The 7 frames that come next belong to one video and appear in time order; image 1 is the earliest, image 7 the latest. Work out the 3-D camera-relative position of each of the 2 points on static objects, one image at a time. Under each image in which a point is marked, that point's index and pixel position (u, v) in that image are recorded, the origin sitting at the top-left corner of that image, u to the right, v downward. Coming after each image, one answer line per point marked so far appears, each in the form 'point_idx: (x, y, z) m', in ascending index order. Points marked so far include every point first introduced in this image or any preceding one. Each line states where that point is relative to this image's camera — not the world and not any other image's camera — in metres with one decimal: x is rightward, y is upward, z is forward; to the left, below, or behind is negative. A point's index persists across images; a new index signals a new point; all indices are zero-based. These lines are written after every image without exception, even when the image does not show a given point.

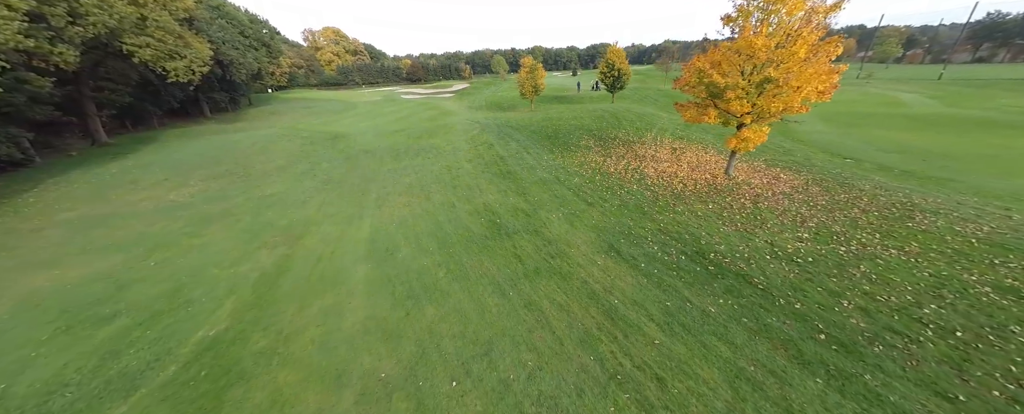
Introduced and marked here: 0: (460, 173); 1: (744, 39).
0: (-2.9, +1.8, +16.0) m
1: (+7.7, +5.6, +9.9) m
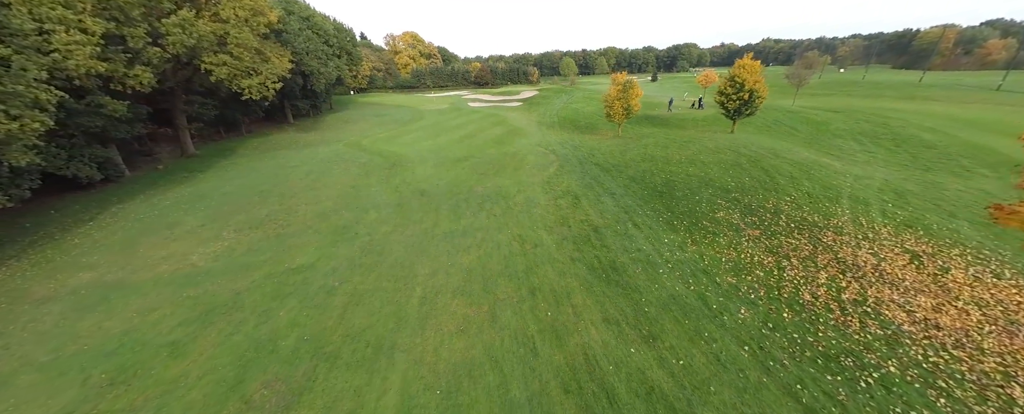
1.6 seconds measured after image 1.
0: (+1.0, -1.9, +11.1) m
1: (+10.6, +1.0, +3.2) m
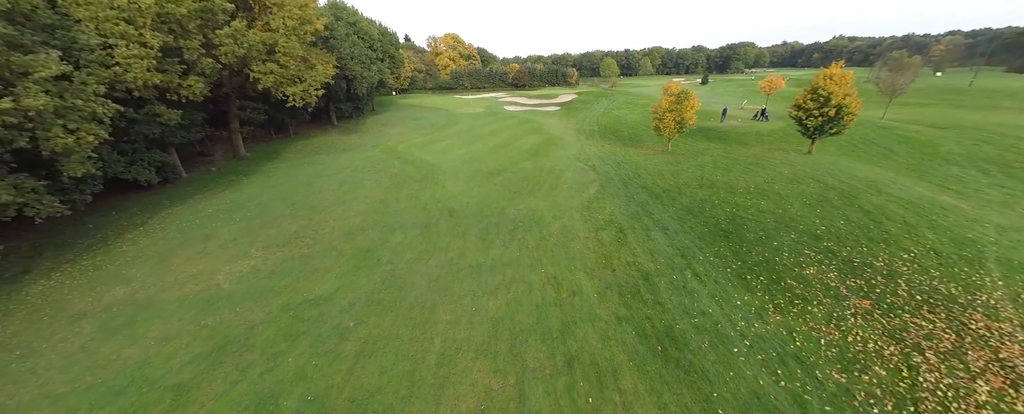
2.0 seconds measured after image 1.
0: (+2.1, -3.4, +9.4) m
1: (+11.0, -0.9, +0.5) m
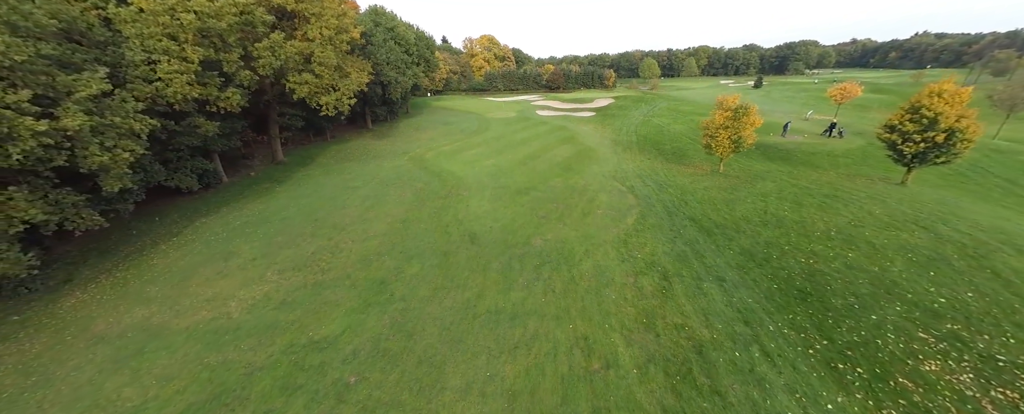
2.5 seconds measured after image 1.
0: (+2.6, -4.9, +7.7) m
1: (+10.7, -2.8, -2.0) m
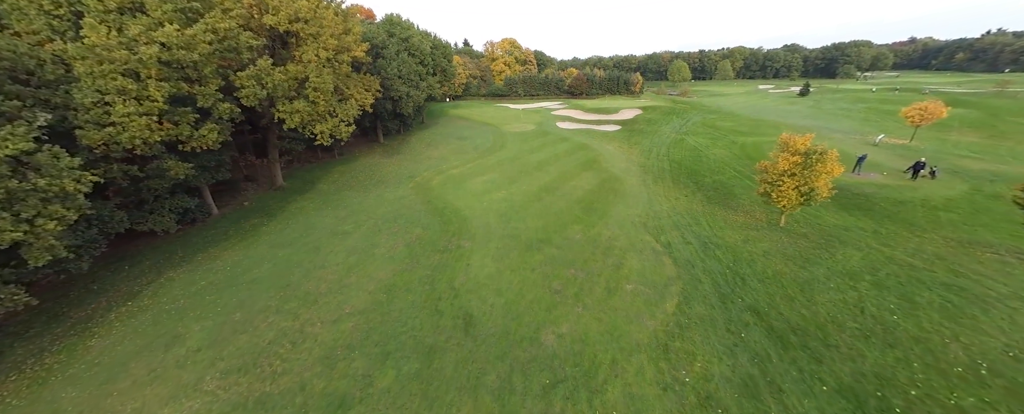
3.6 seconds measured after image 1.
0: (+2.2, -8.3, +4.4) m
1: (+9.7, -6.5, -5.8) m
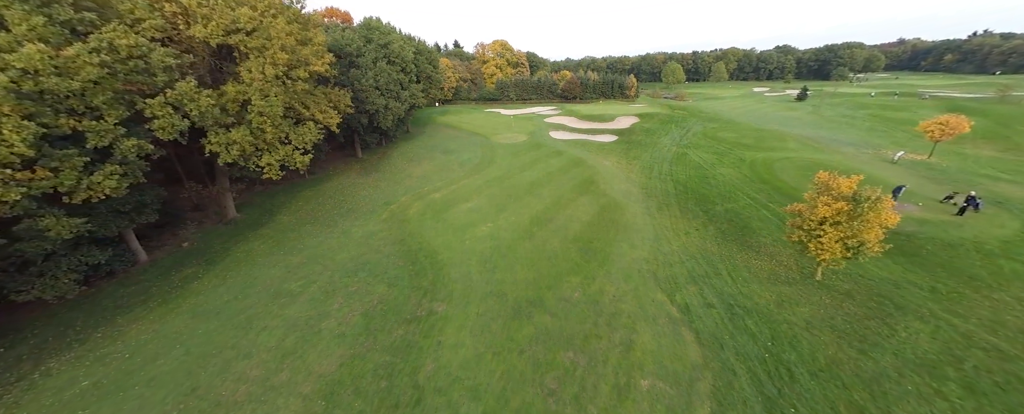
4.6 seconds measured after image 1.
0: (+1.8, -11.0, +1.2) m
1: (+9.4, -9.1, -8.9) m
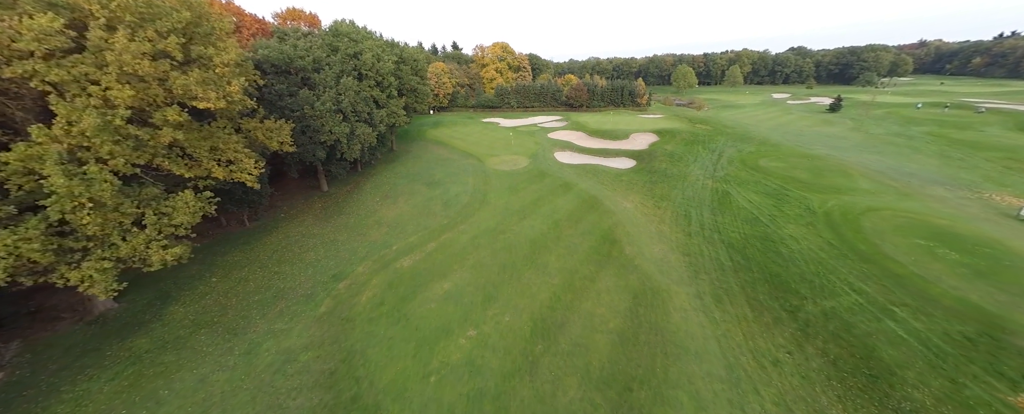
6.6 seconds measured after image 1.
0: (+1.2, -16.3, -6.3) m
1: (+8.8, -14.4, -16.4) m
